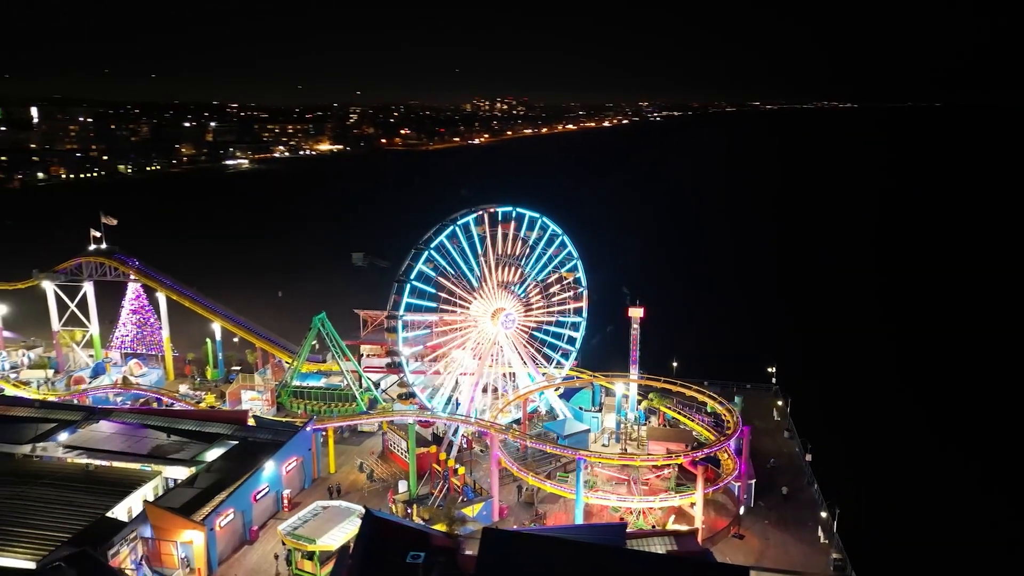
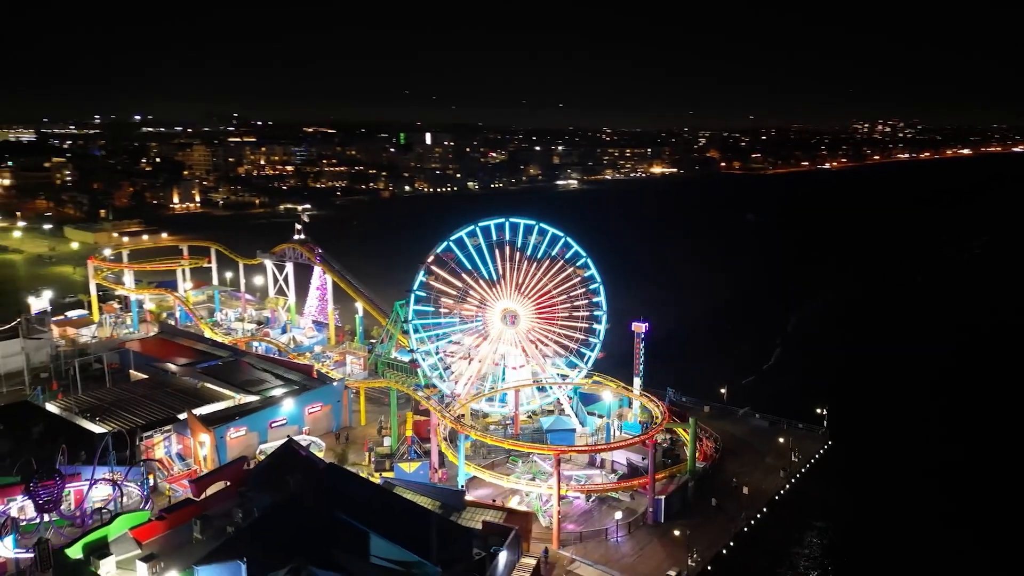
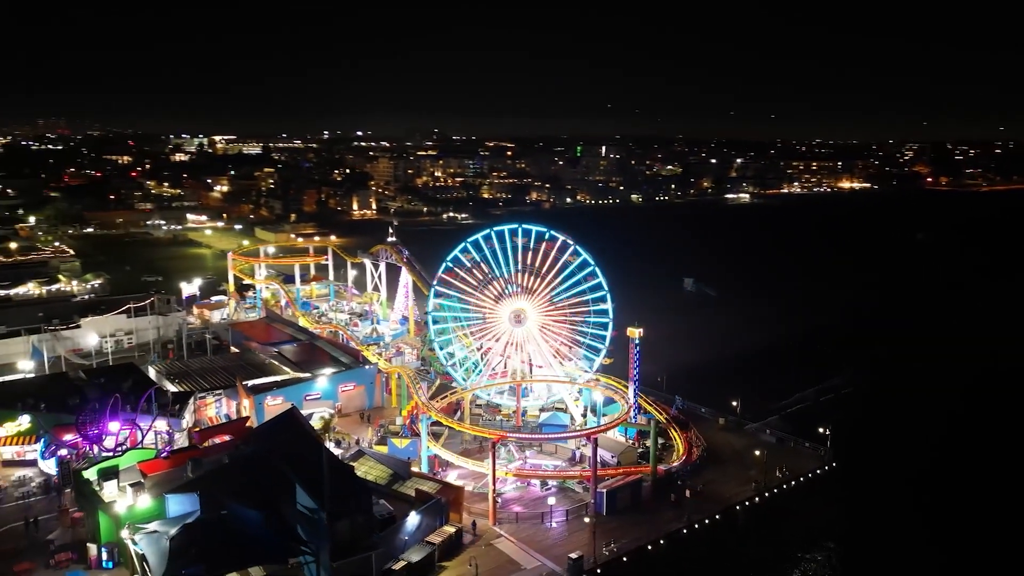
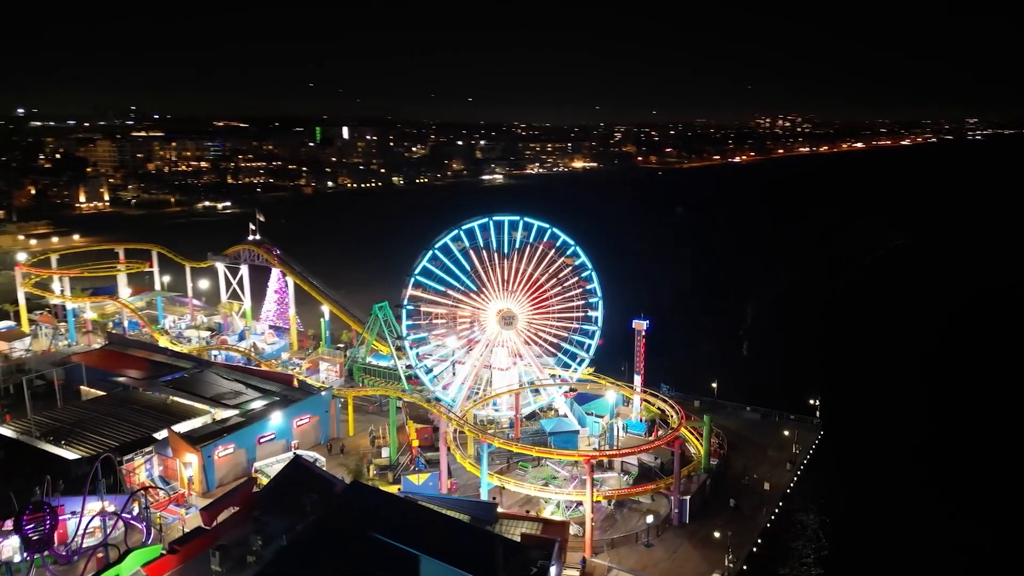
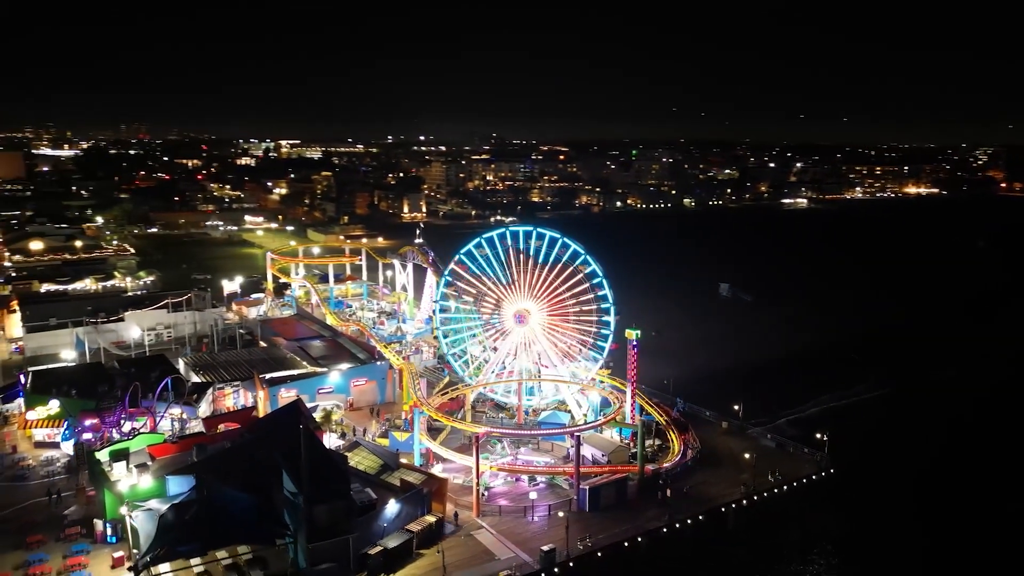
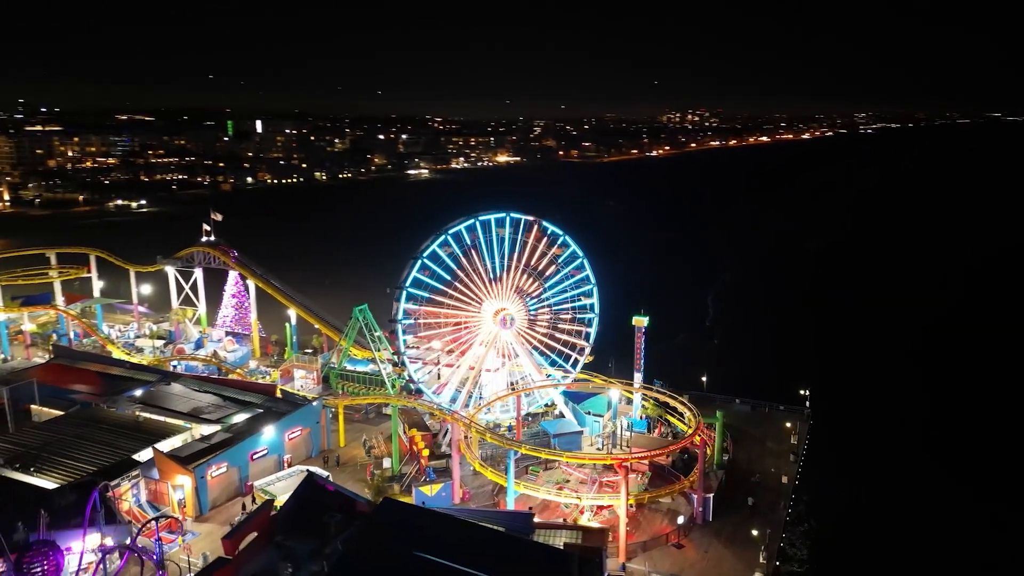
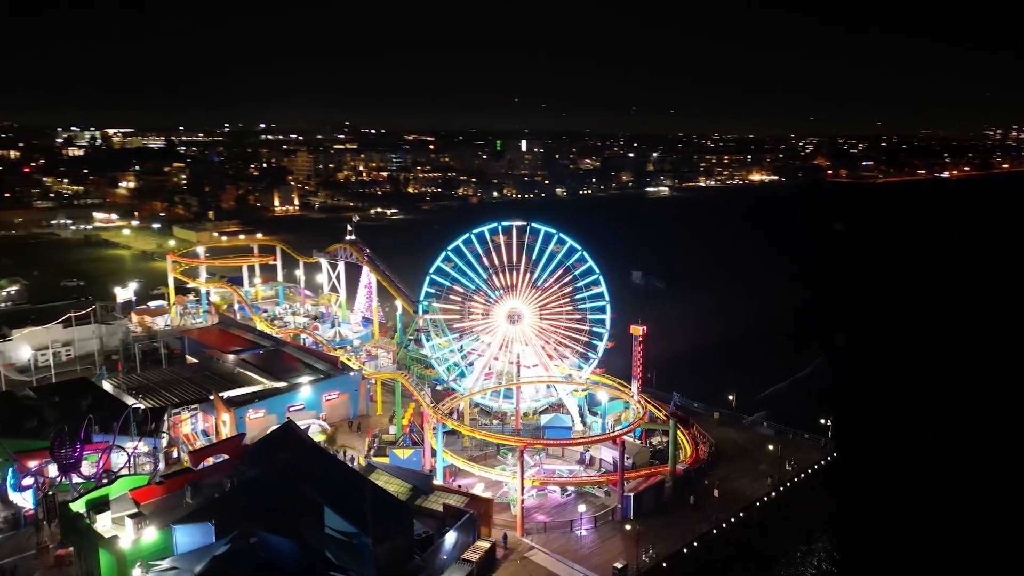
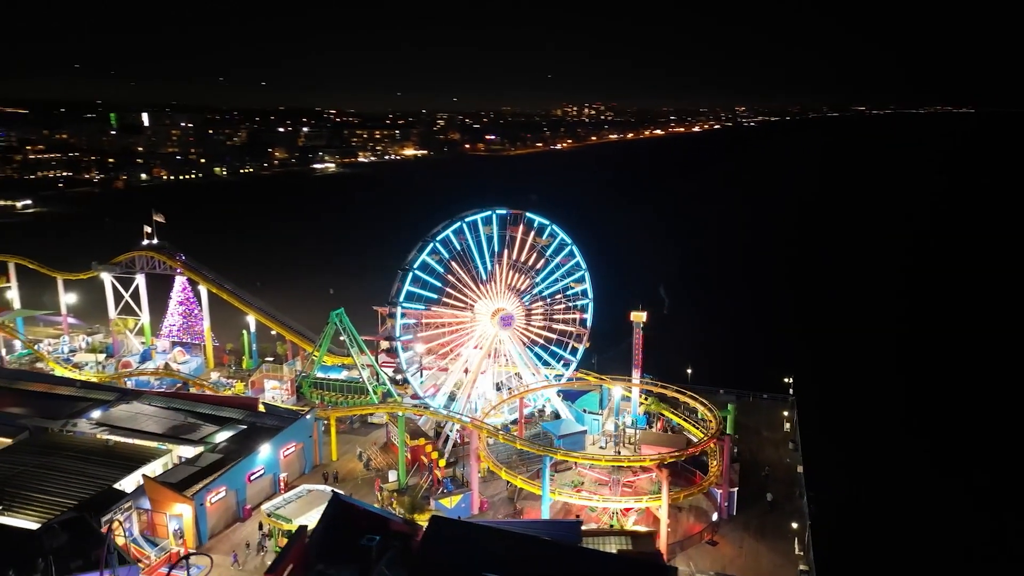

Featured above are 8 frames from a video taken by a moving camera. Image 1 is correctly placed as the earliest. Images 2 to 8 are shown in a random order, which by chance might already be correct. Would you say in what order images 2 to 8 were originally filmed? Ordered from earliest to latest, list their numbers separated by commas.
8, 6, 4, 2, 7, 3, 5
